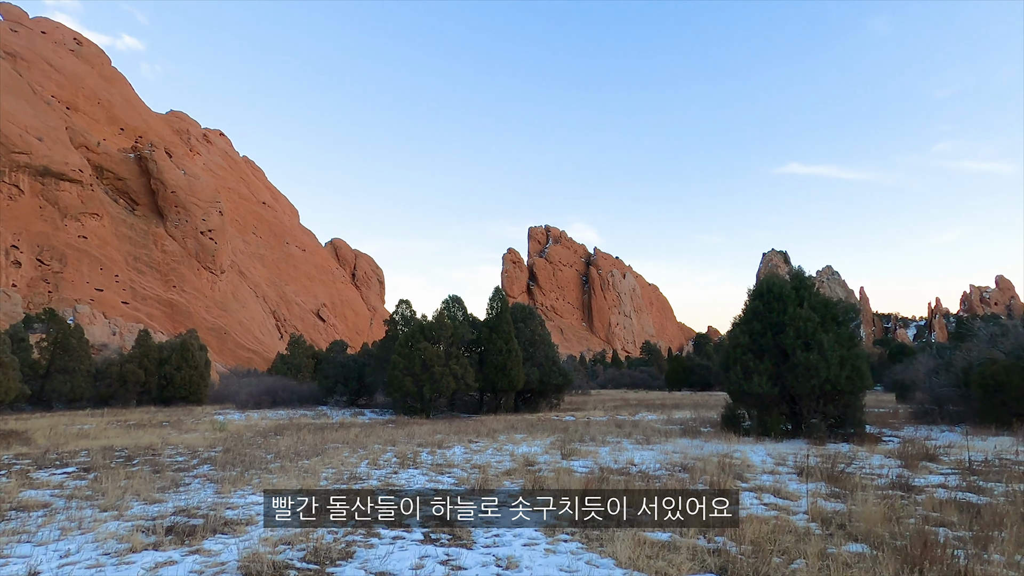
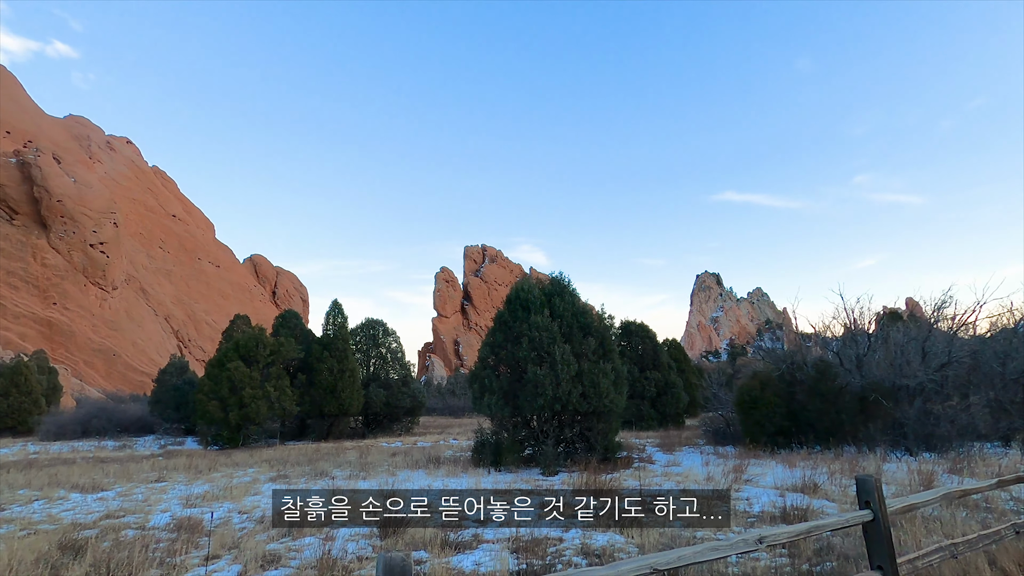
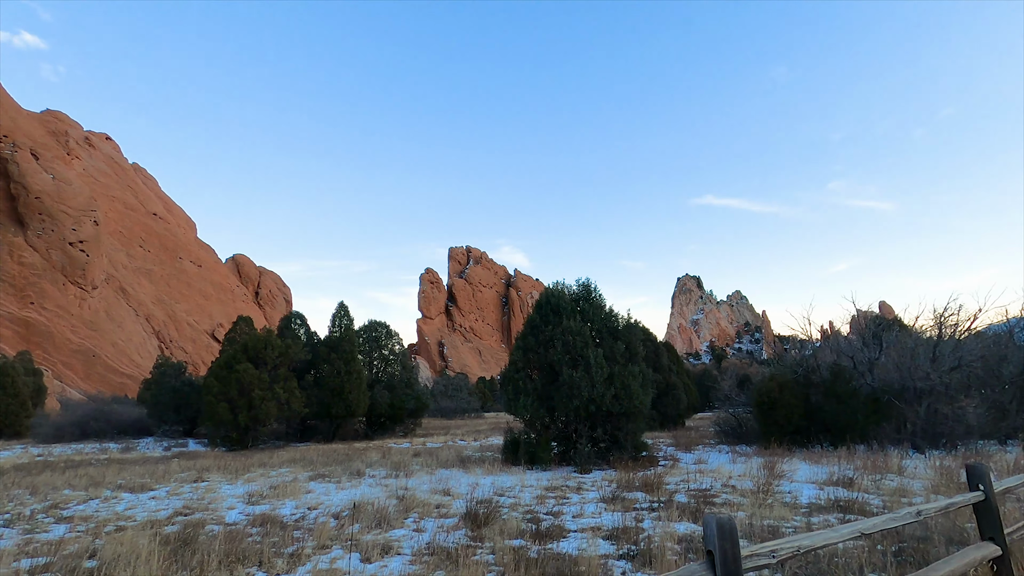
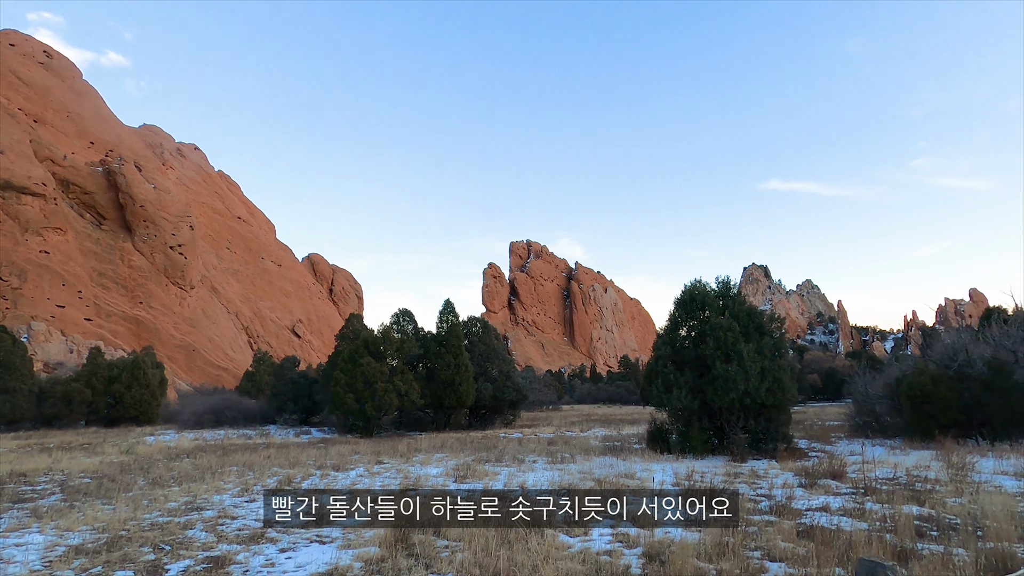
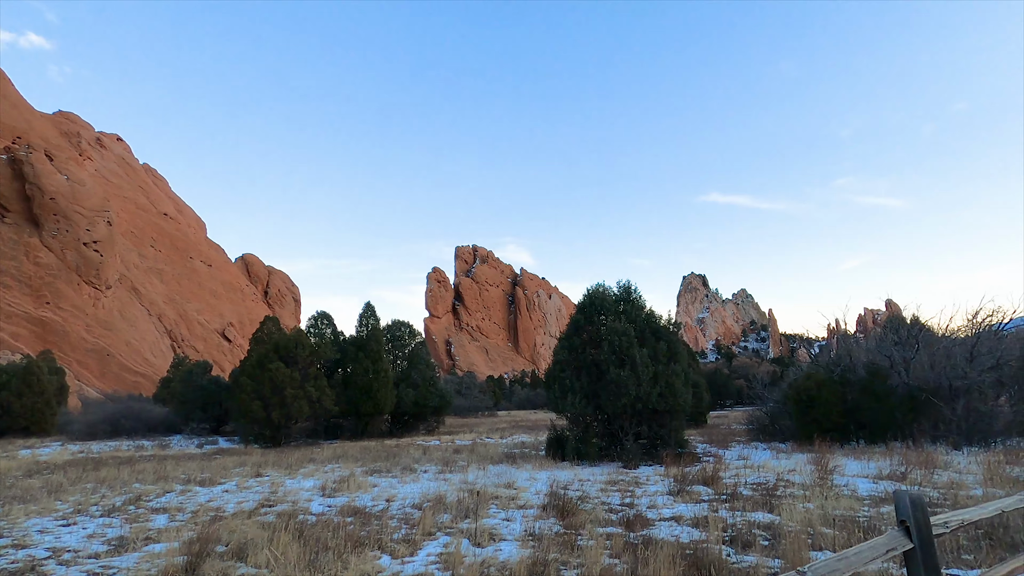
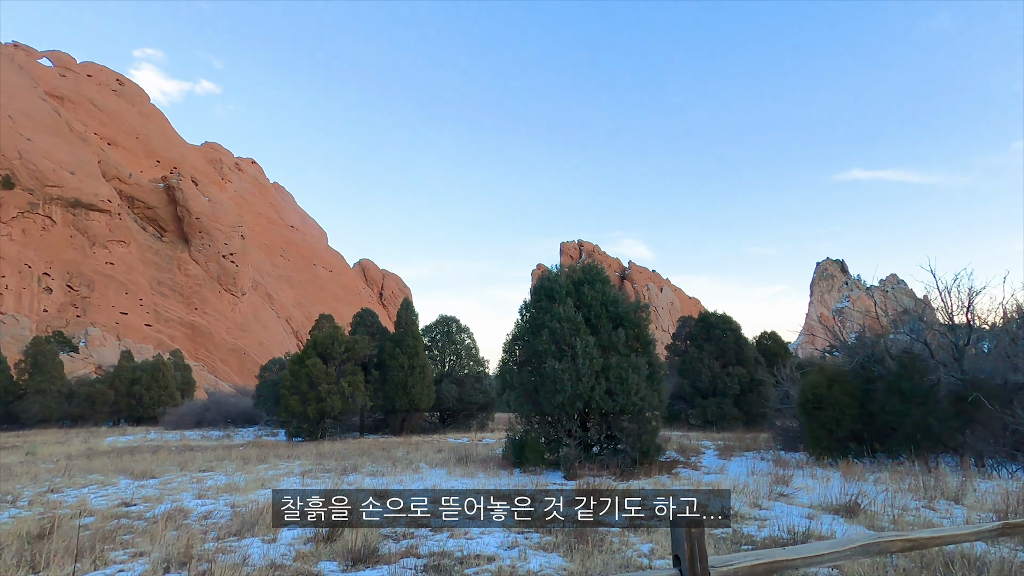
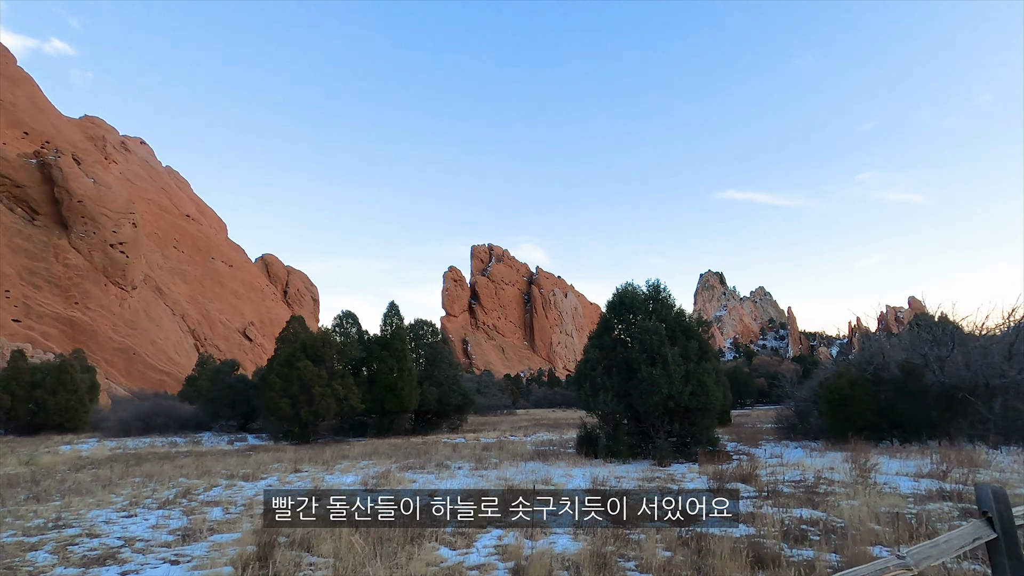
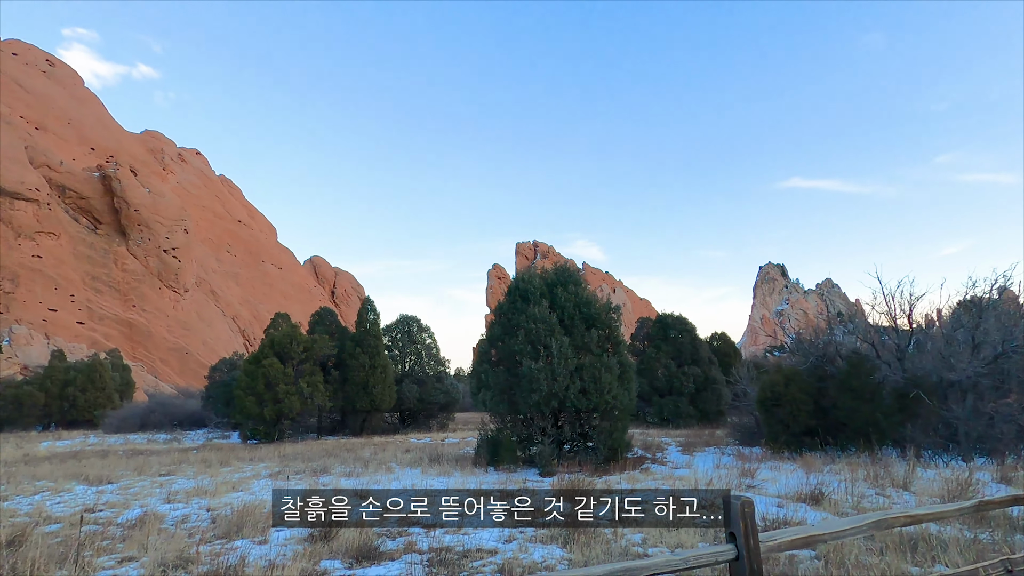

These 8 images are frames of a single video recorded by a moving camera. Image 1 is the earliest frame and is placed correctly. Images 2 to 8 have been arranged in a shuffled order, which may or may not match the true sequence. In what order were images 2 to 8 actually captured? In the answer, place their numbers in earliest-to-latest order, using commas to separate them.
4, 7, 5, 3, 2, 8, 6
